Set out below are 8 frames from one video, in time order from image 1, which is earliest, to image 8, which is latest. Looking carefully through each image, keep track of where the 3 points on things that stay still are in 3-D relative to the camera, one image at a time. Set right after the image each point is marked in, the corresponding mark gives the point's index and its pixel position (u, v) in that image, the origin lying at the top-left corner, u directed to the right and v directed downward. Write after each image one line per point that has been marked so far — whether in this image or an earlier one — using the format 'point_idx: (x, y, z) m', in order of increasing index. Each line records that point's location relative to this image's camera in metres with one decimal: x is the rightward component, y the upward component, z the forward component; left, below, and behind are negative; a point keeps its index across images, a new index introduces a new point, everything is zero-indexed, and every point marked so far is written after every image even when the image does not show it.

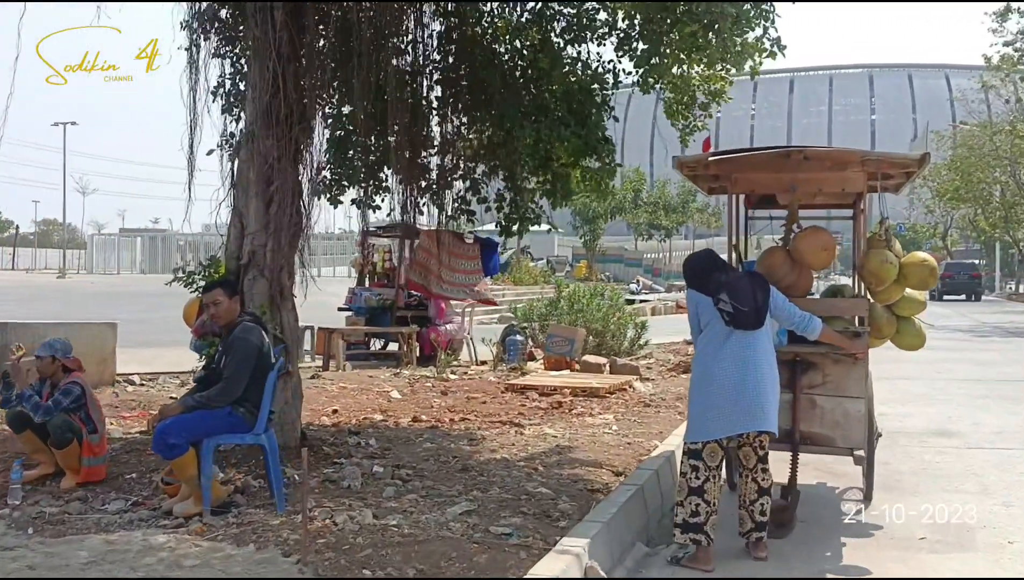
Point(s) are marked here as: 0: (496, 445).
0: (-0.1, -1.2, +7.8) m
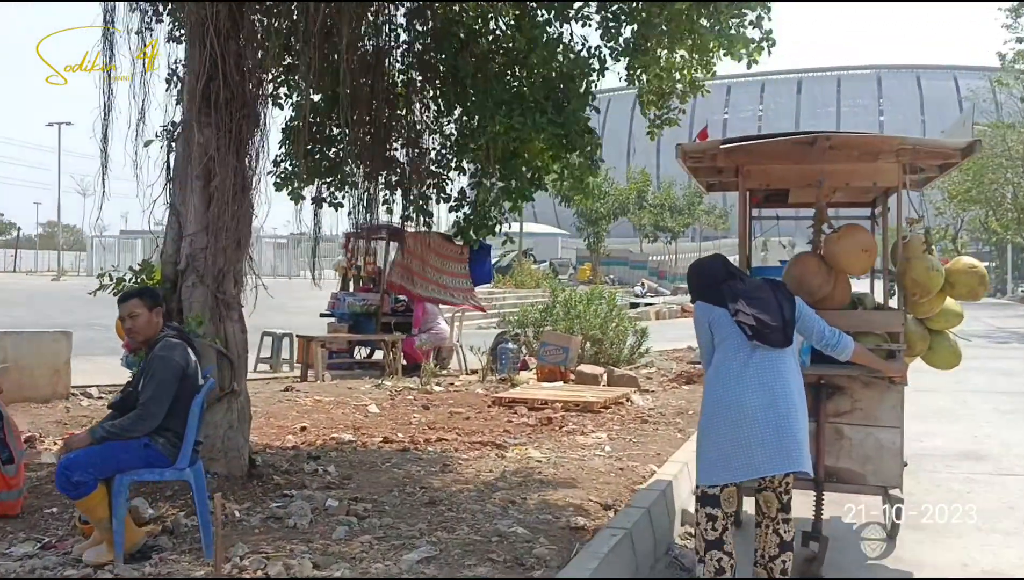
0: (-0.3, -1.3, +7.0) m
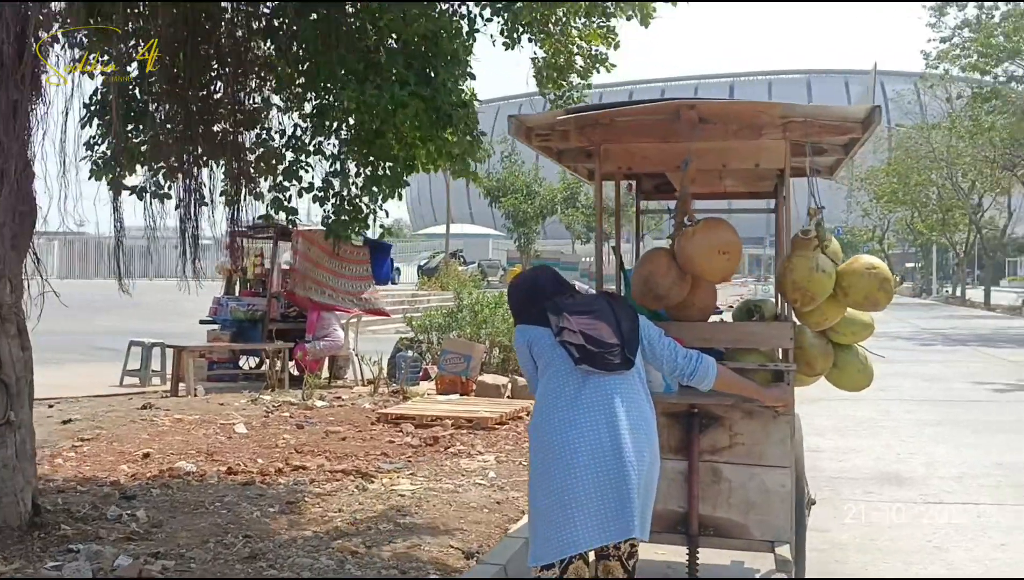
0: (-1.2, -1.3, +5.9) m
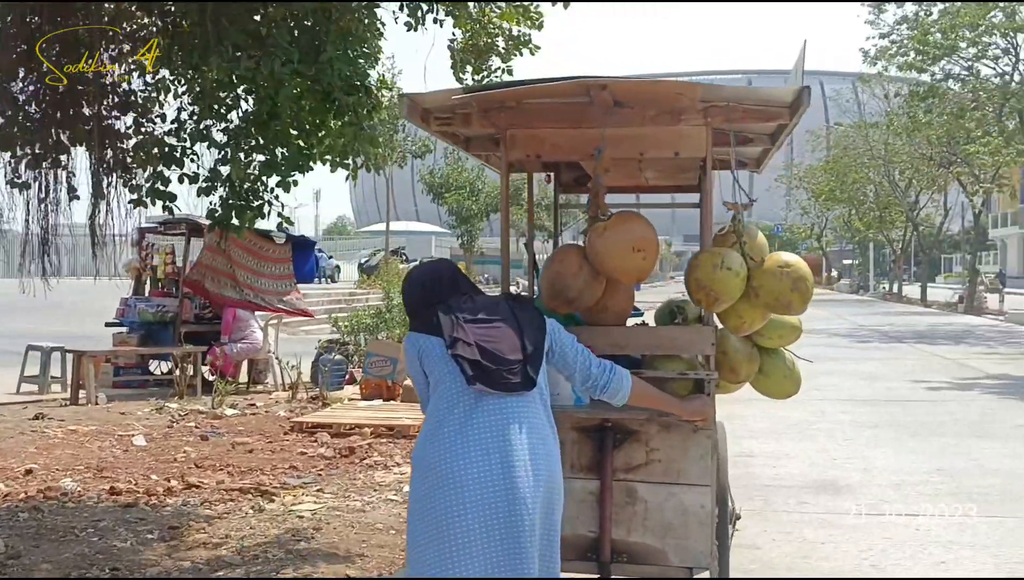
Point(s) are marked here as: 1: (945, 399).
0: (-1.7, -1.3, +5.4) m
1: (+4.9, -1.2, +11.0) m
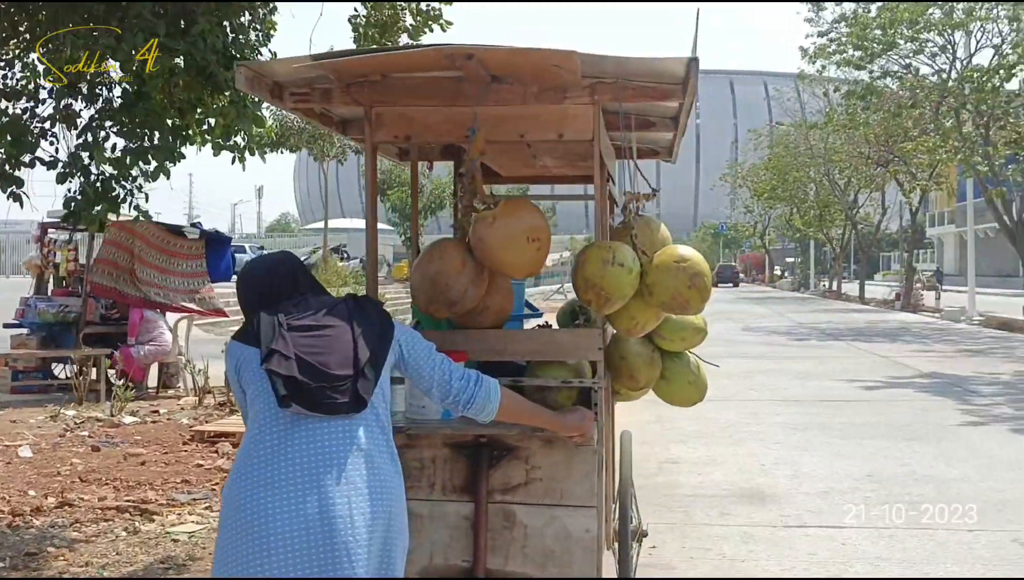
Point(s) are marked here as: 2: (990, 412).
0: (-2.2, -1.3, +4.8) m
1: (+4.0, -1.2, +10.8) m
2: (+4.6, -1.2, +9.4) m
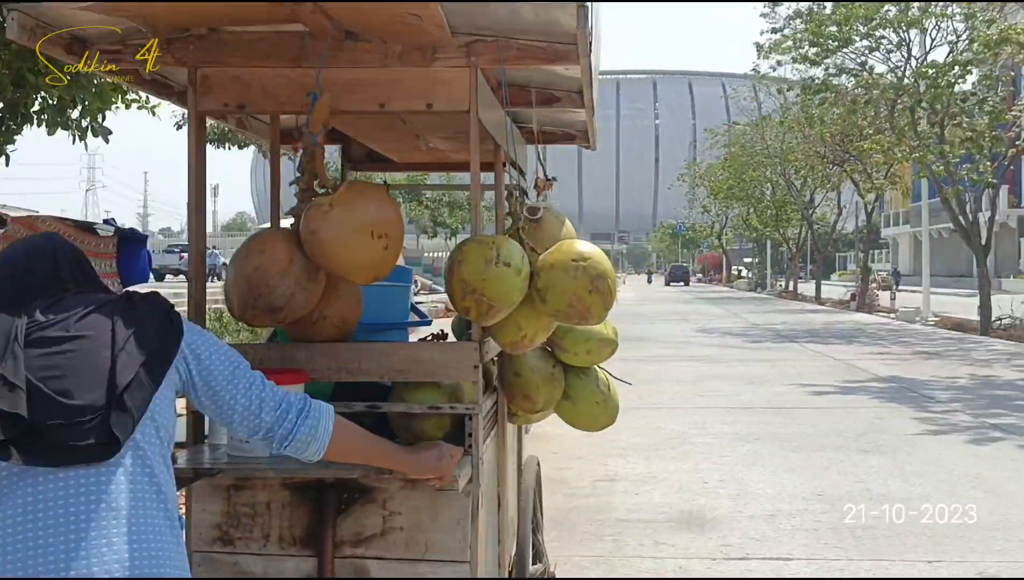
0: (-2.7, -1.4, +4.1) m
1: (+3.4, -1.2, +10.3) m
2: (+4.0, -1.2, +8.9) m
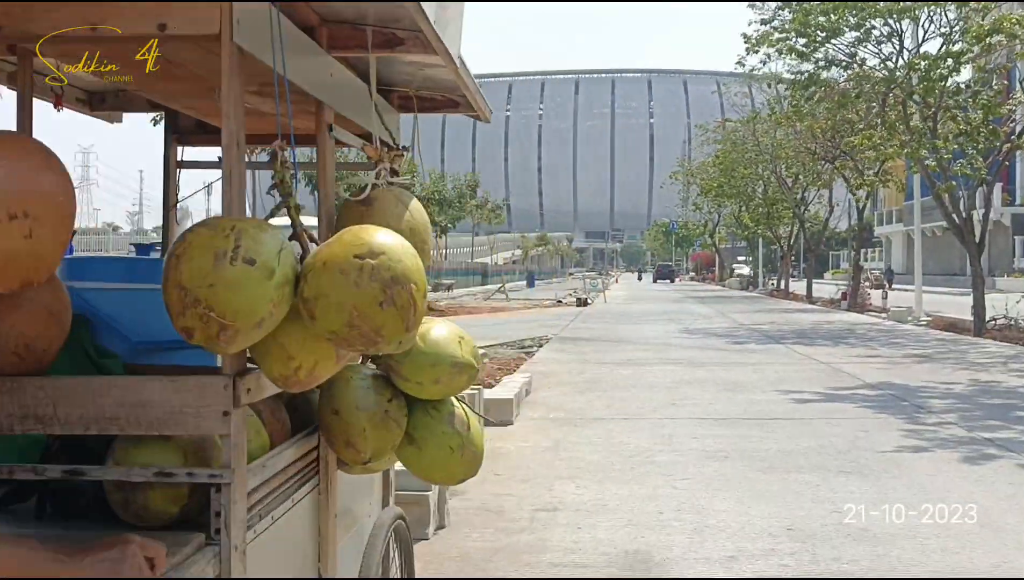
0: (-3.1, -1.4, +3.2) m
1: (+2.9, -1.2, +9.5) m
2: (+3.5, -1.2, +8.1) m
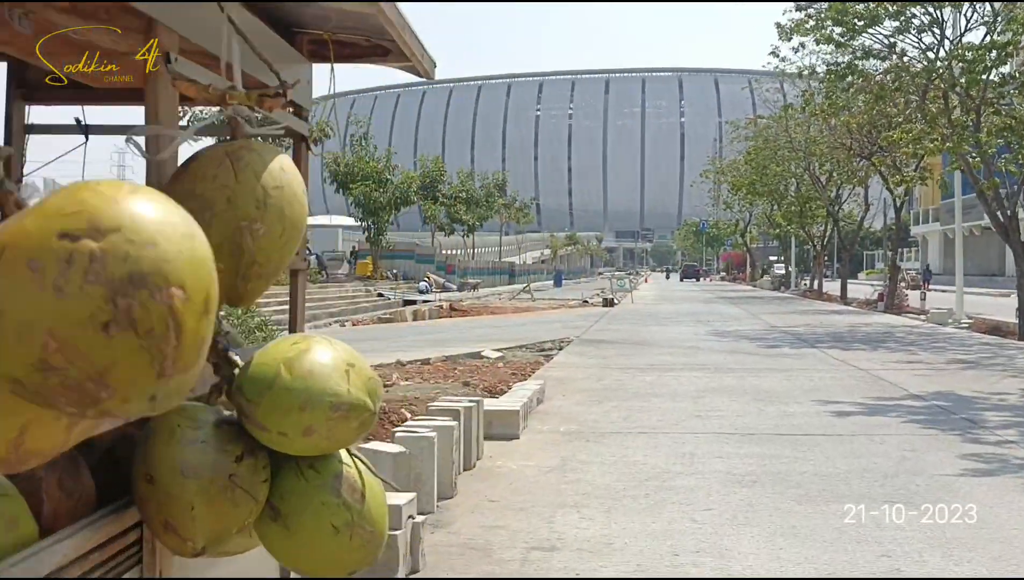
0: (-3.2, -1.4, +2.5) m
1: (+3.0, -1.2, +8.6) m
2: (+3.5, -1.2, +7.2) m
